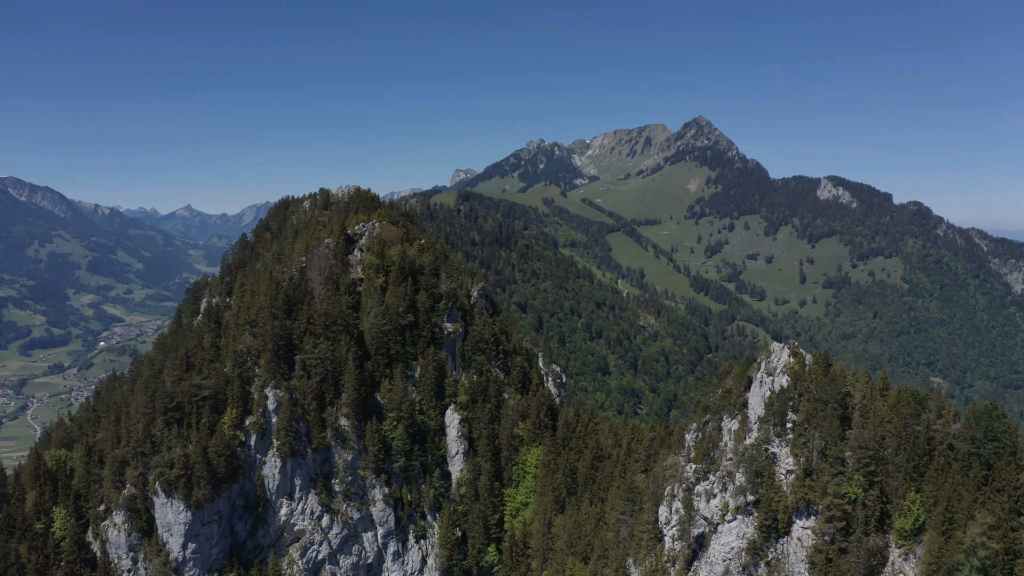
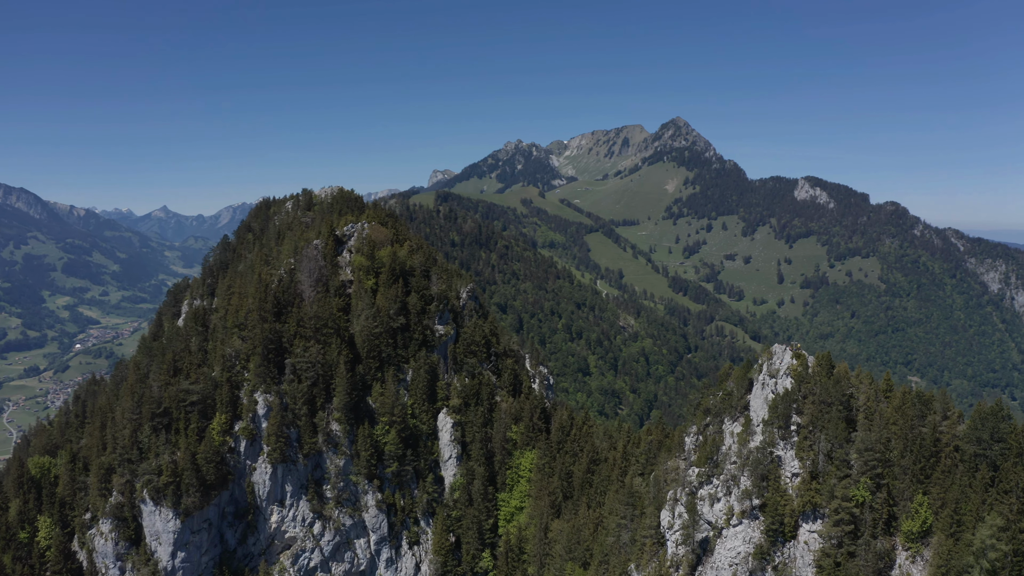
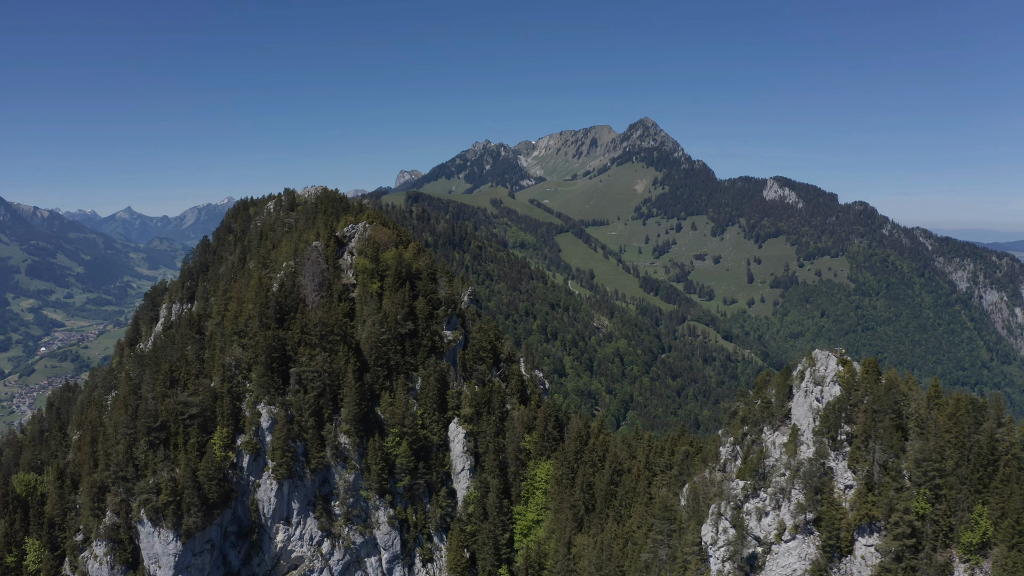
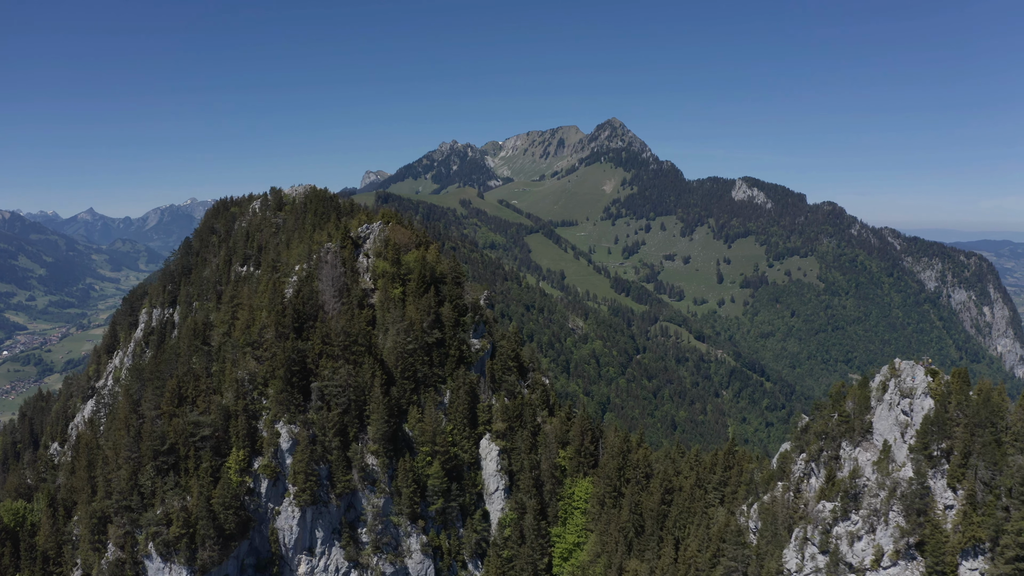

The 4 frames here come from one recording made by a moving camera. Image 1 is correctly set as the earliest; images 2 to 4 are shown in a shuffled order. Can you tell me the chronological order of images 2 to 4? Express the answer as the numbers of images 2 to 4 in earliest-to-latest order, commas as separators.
2, 3, 4
